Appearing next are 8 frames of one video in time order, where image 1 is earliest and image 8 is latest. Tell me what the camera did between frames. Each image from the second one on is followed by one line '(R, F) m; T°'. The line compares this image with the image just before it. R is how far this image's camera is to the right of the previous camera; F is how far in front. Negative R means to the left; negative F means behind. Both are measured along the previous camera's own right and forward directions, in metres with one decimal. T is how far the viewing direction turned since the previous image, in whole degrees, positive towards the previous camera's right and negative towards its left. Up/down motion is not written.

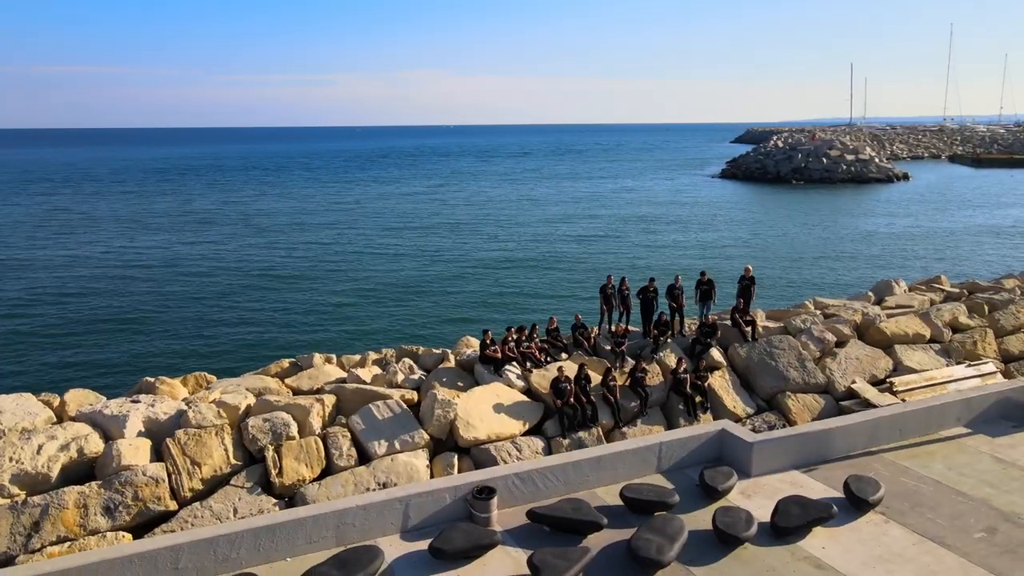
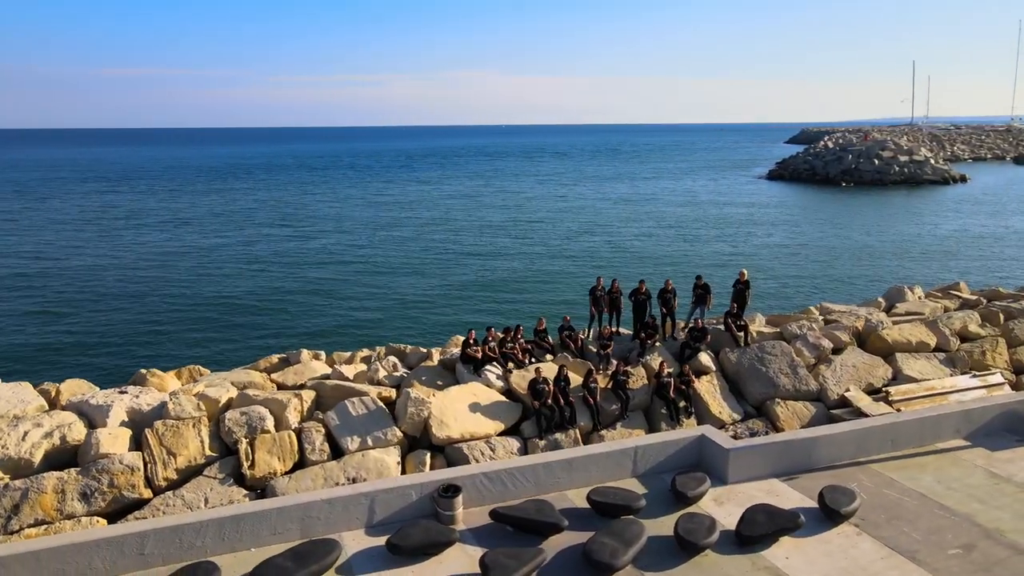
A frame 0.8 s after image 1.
(+1.2, 0.0) m; -4°
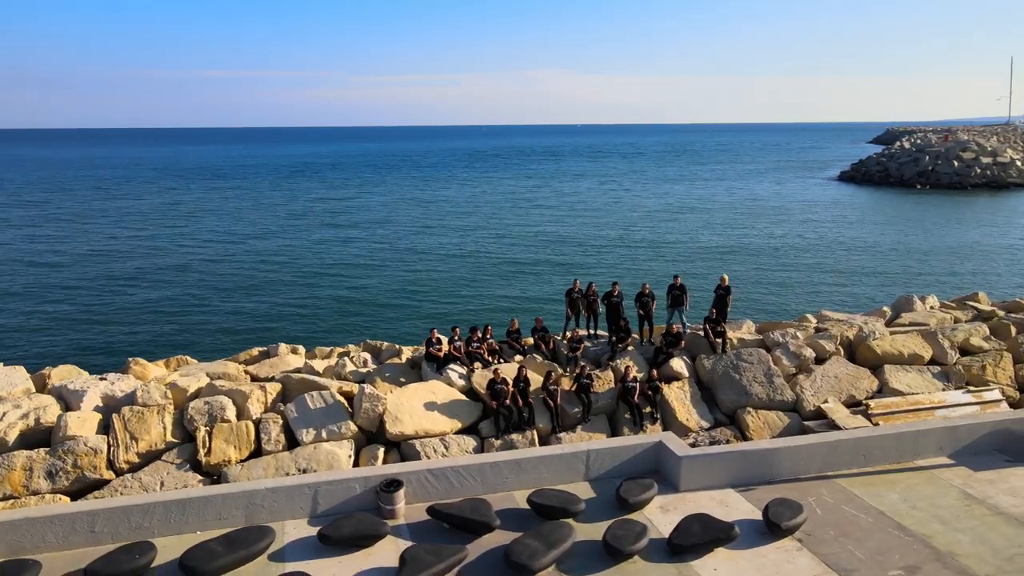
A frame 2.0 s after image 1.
(+2.0, 0.0) m; -5°
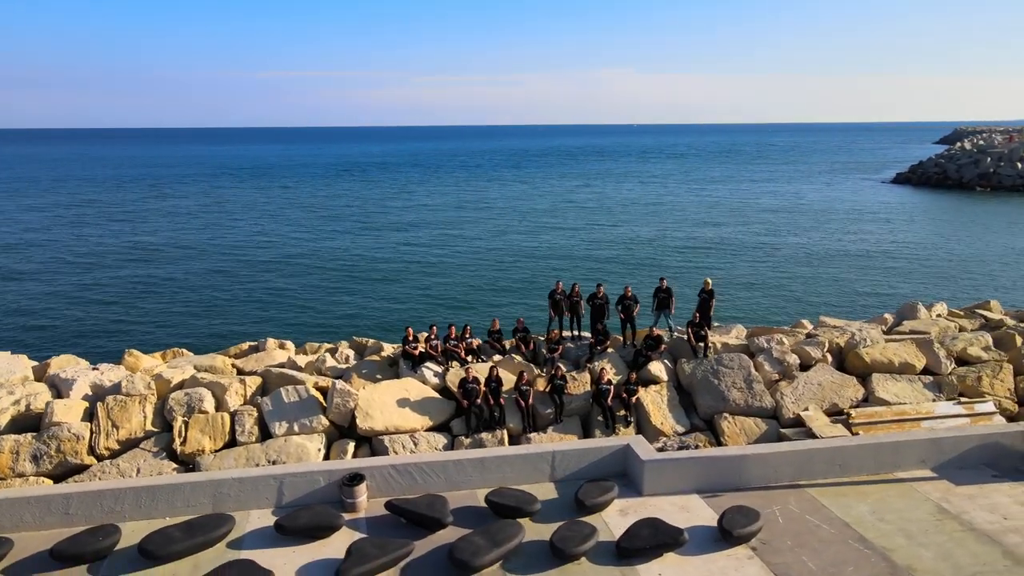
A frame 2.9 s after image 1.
(+1.4, -0.1) m; -4°
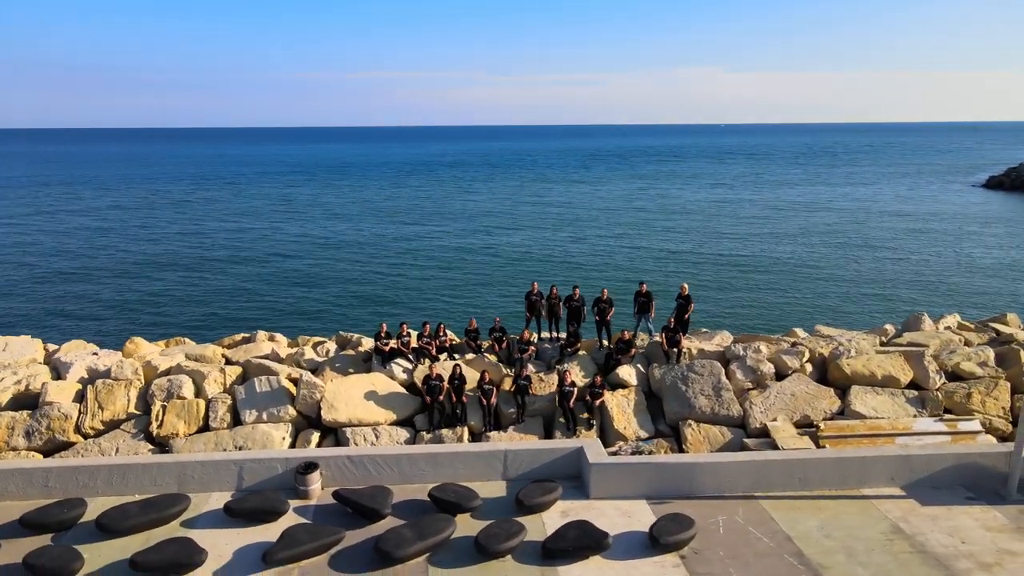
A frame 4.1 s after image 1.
(+2.1, -0.1) m; -6°
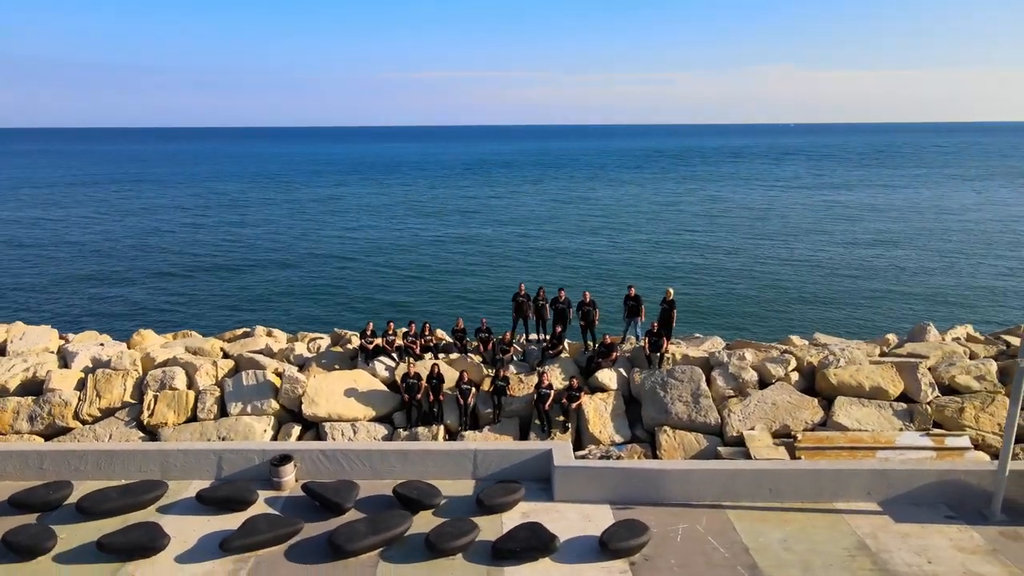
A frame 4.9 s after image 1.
(+1.5, 0.0) m; -5°
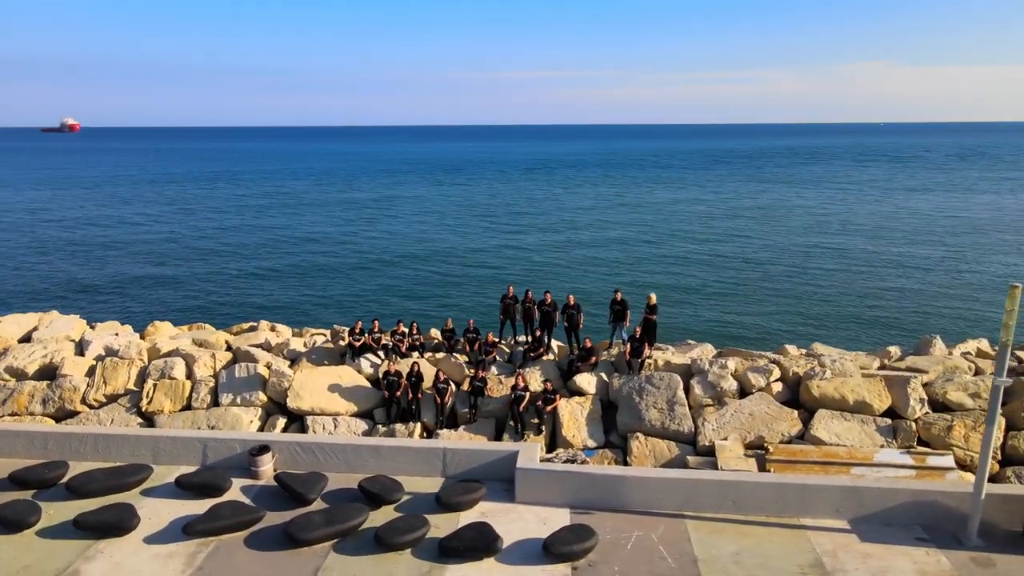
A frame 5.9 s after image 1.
(+1.8, -0.1) m; -6°
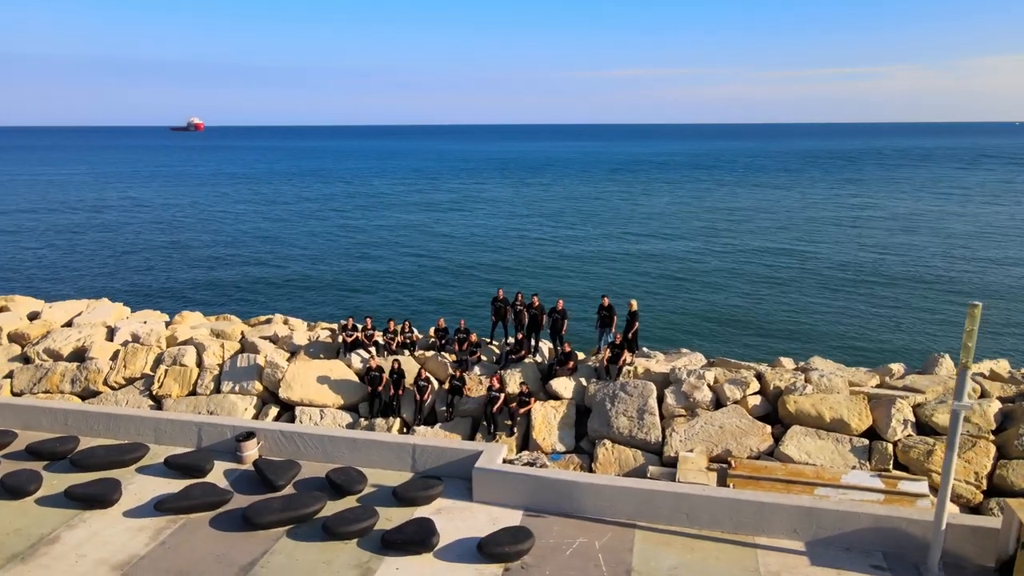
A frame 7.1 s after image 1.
(+2.3, 0.0) m; -7°
